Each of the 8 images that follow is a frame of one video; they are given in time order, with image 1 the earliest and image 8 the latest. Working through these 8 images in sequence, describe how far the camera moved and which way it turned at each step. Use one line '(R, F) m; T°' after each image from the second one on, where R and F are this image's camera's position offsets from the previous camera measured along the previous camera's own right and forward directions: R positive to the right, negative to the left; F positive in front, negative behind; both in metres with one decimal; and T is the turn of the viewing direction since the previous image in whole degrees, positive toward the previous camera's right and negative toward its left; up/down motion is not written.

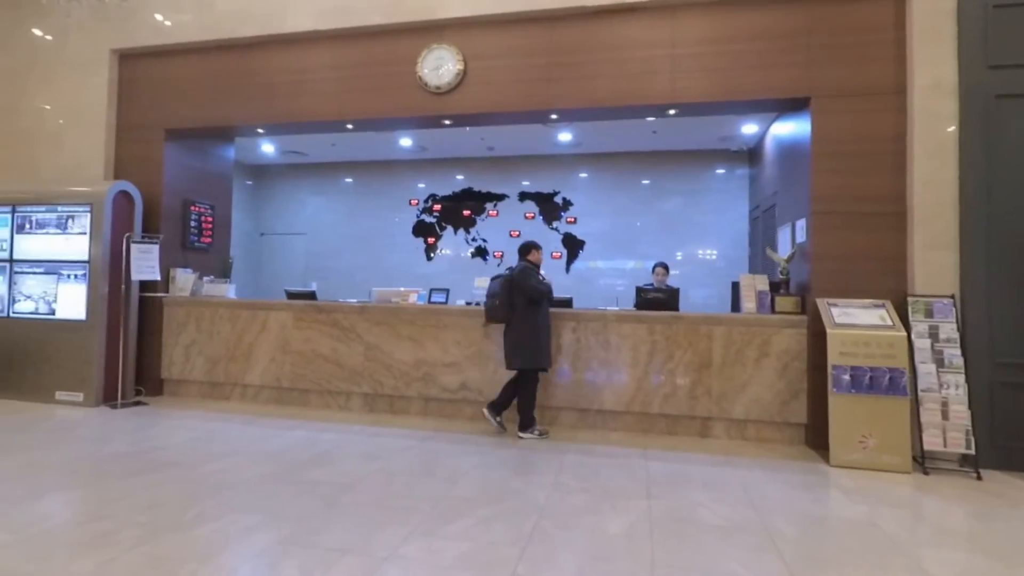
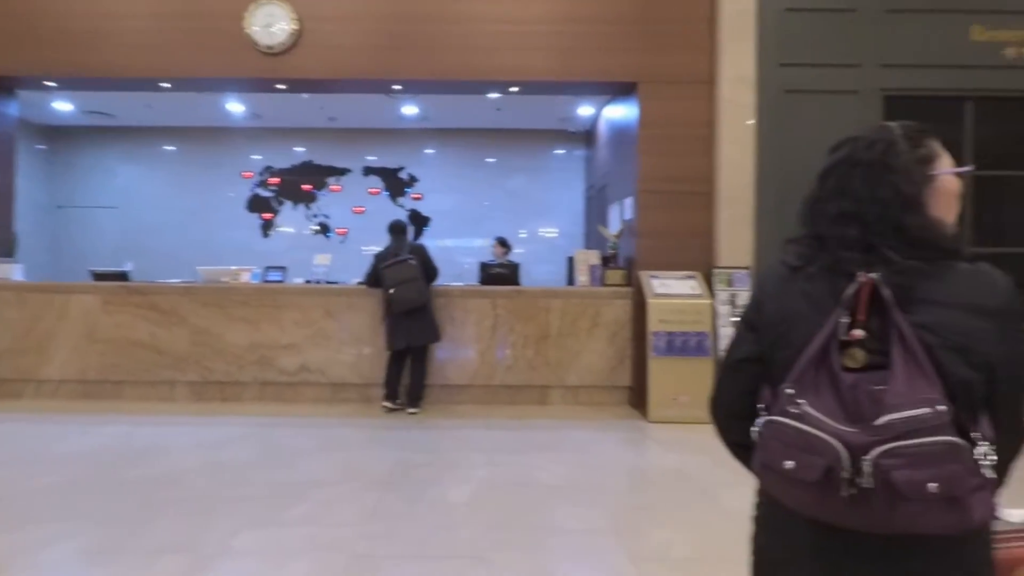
(0.0, 0.0) m; +15°
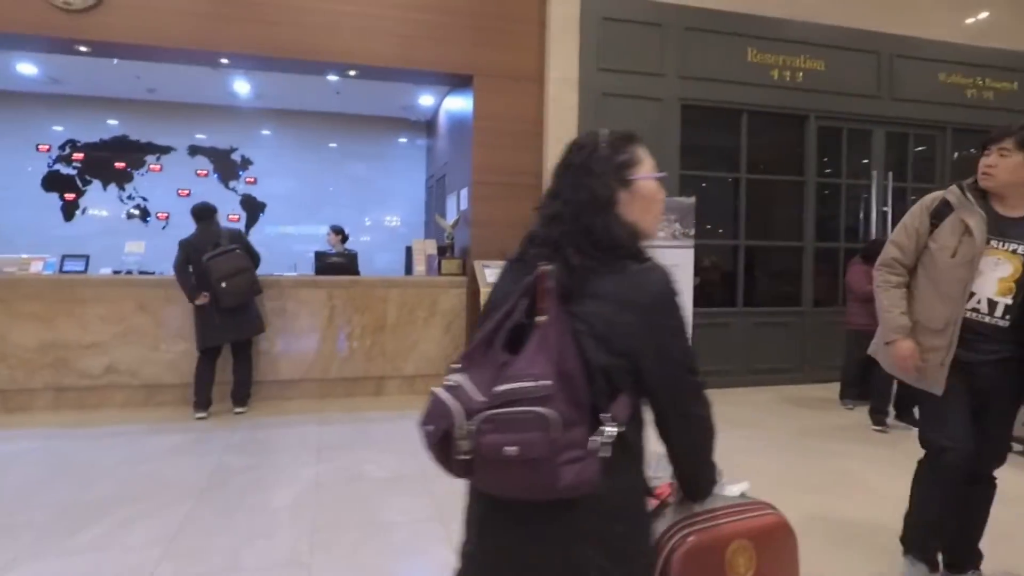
(+0.2, 0.0) m; +14°
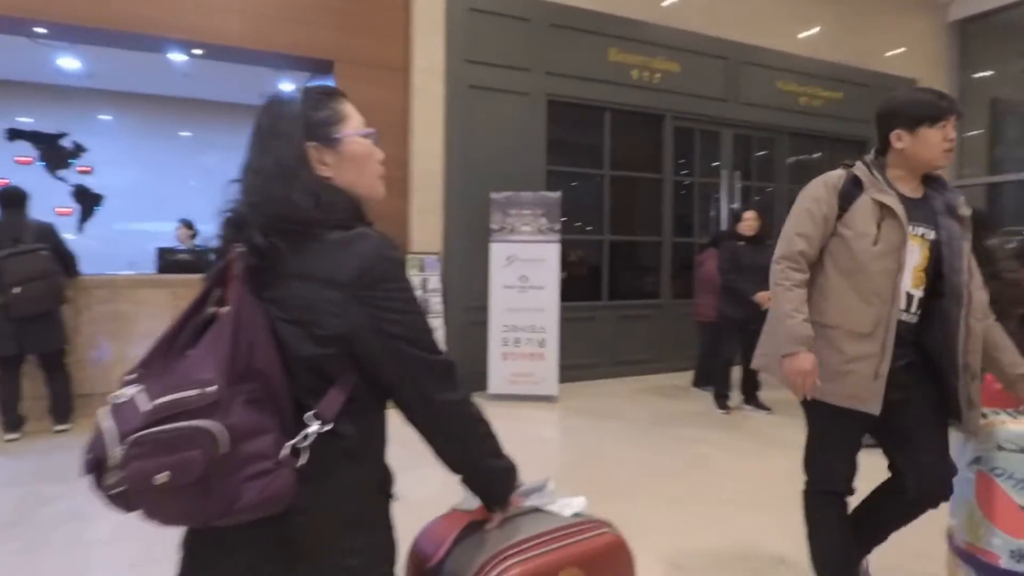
(+0.1, +0.2) m; +11°
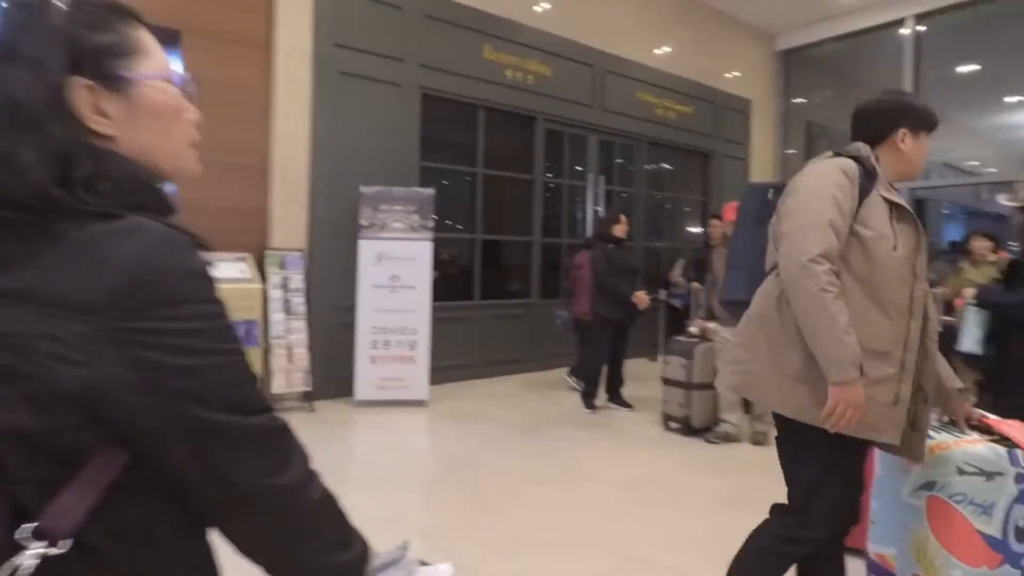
(0.0, +0.1) m; +13°
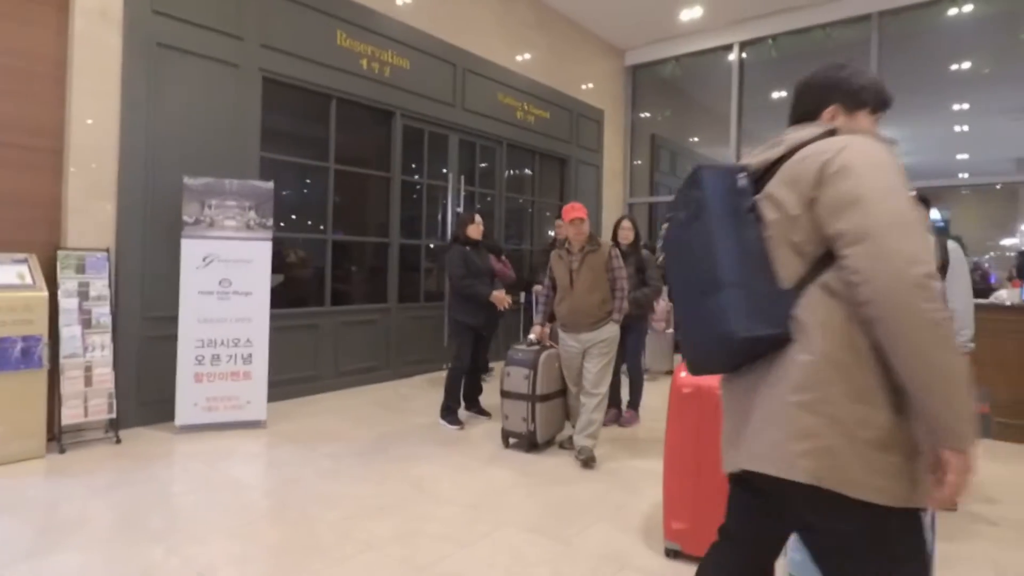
(+0.1, +0.2) m; +13°
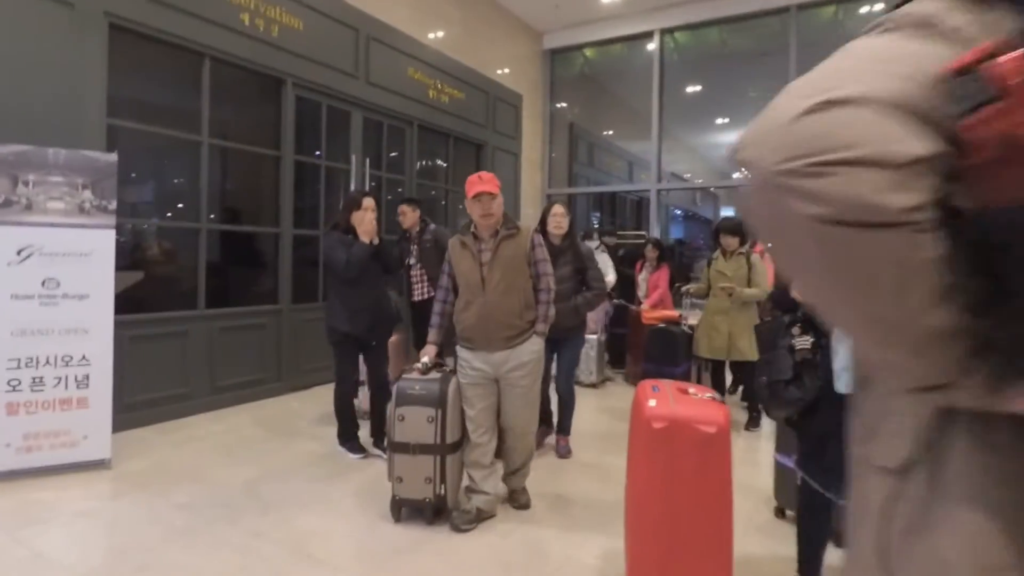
(0.0, +0.5) m; +8°
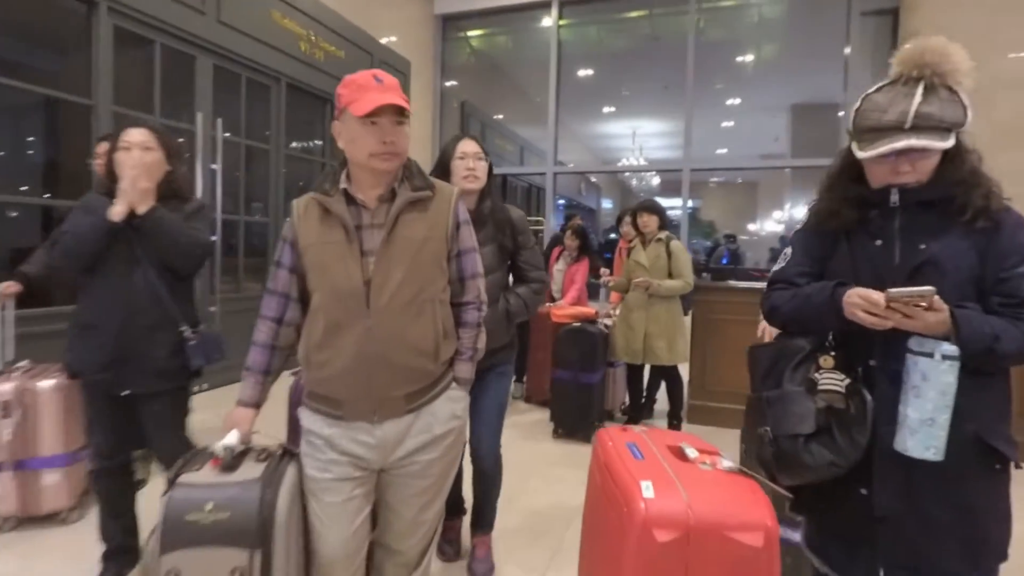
(0.0, +0.8) m; +11°
